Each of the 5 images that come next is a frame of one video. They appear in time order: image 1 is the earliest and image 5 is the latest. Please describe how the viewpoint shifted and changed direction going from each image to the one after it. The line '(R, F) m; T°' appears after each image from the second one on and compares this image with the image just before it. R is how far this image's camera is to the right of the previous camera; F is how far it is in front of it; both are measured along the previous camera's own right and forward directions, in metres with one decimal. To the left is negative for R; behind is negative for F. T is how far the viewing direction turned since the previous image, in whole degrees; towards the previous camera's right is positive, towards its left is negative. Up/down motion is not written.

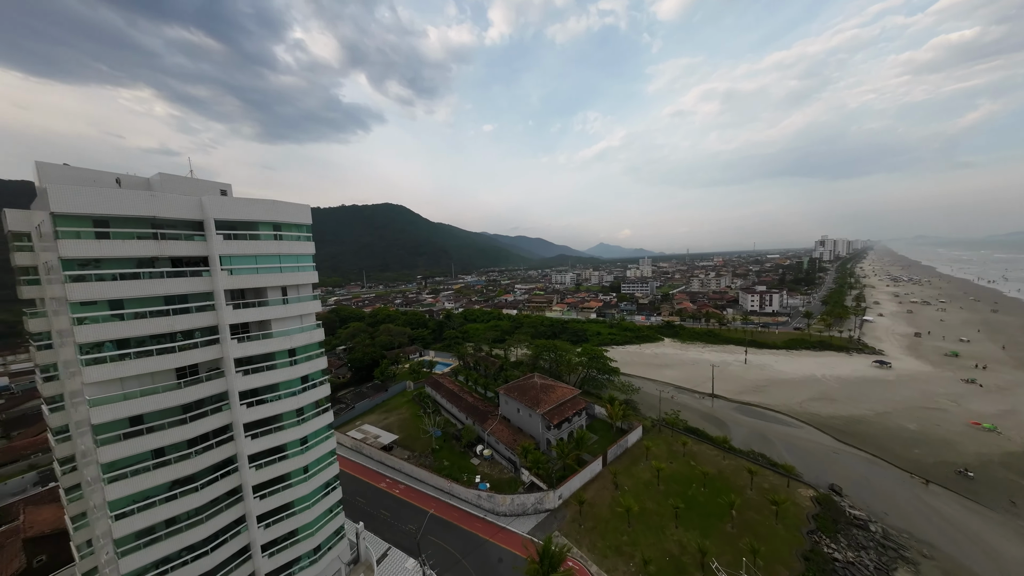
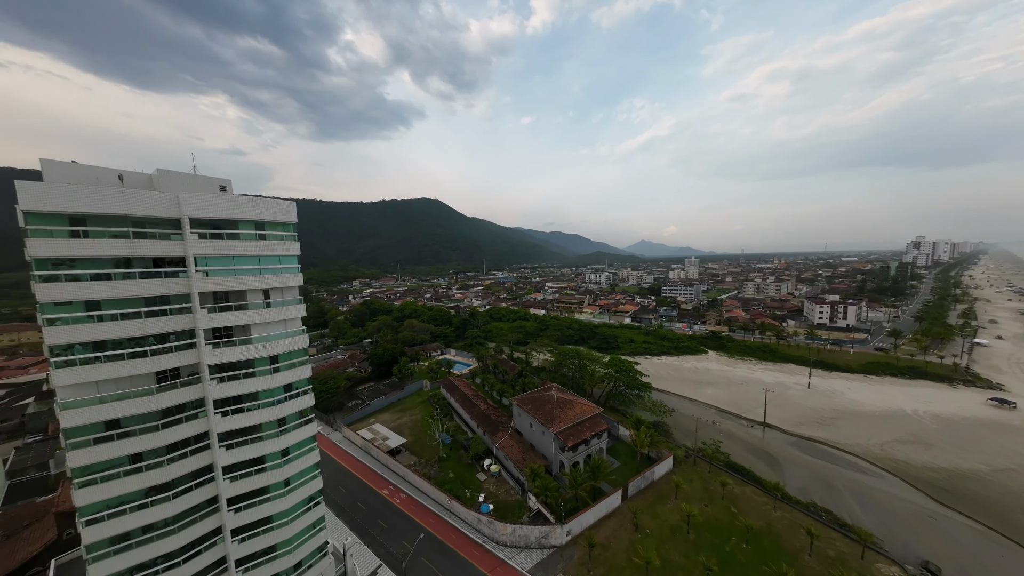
(+1.5, +2.1) m; -7°
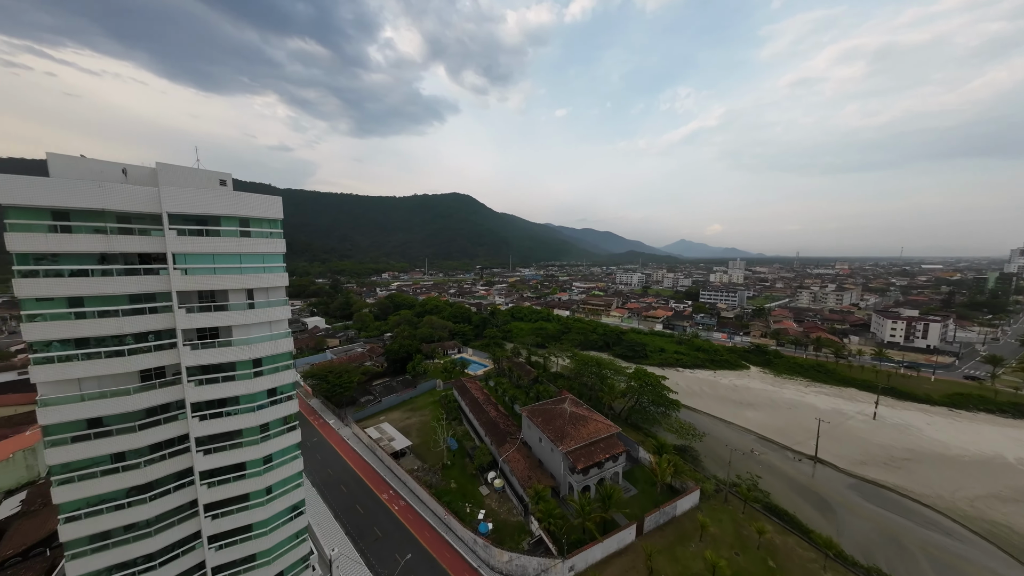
(+1.2, +1.7) m; -6°
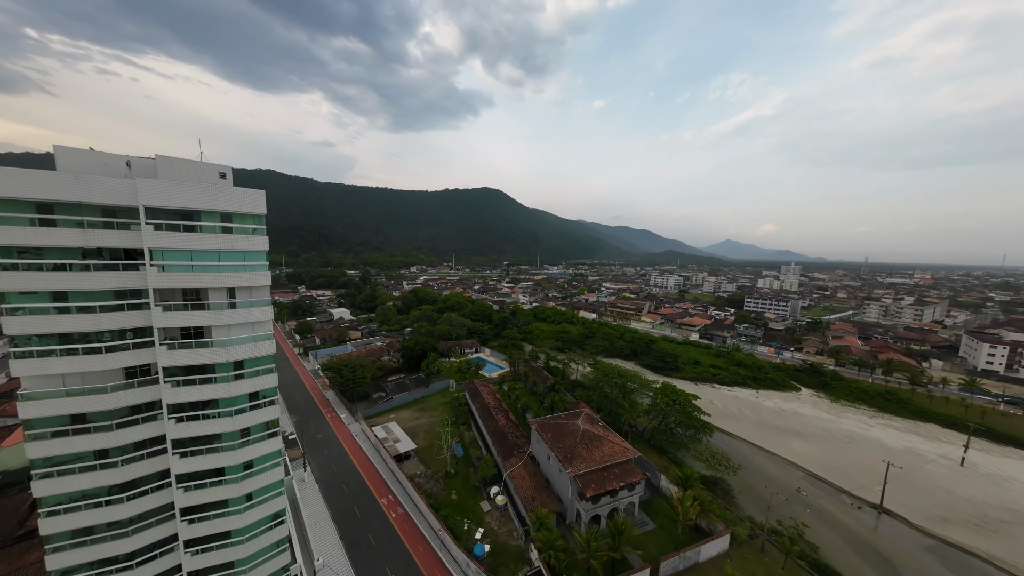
(+1.2, +1.7) m; -6°
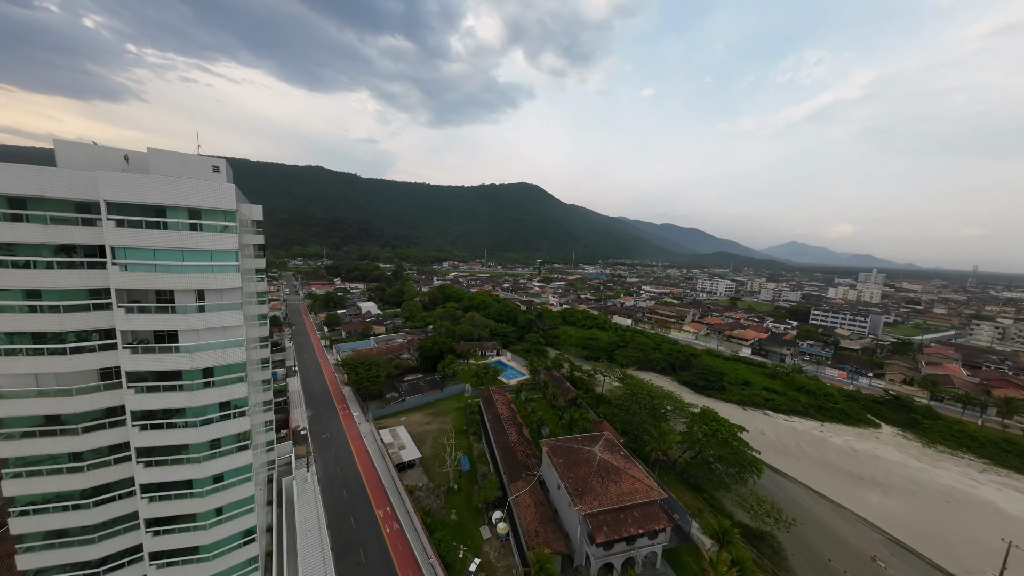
(+1.4, +2.2) m; -7°
